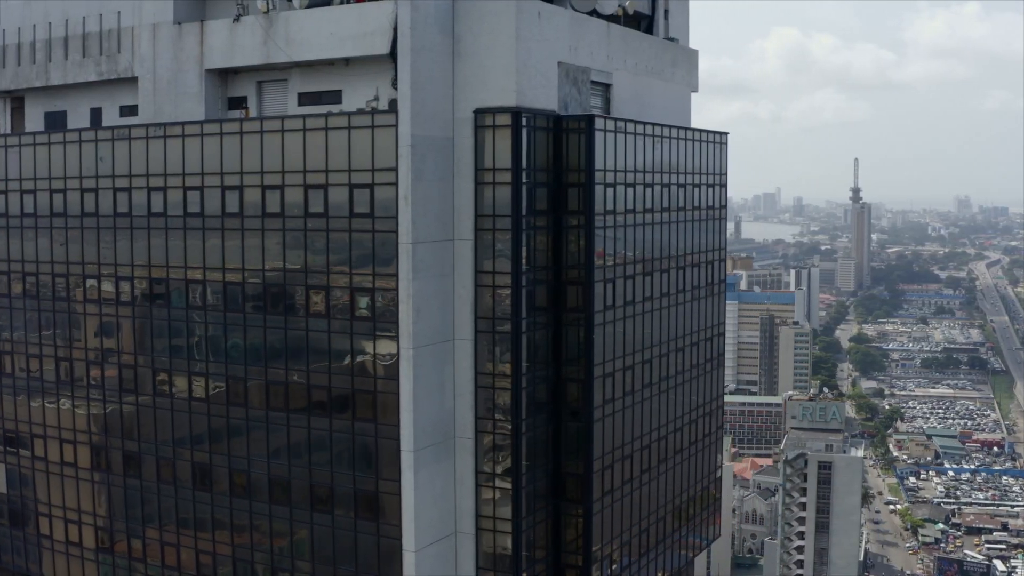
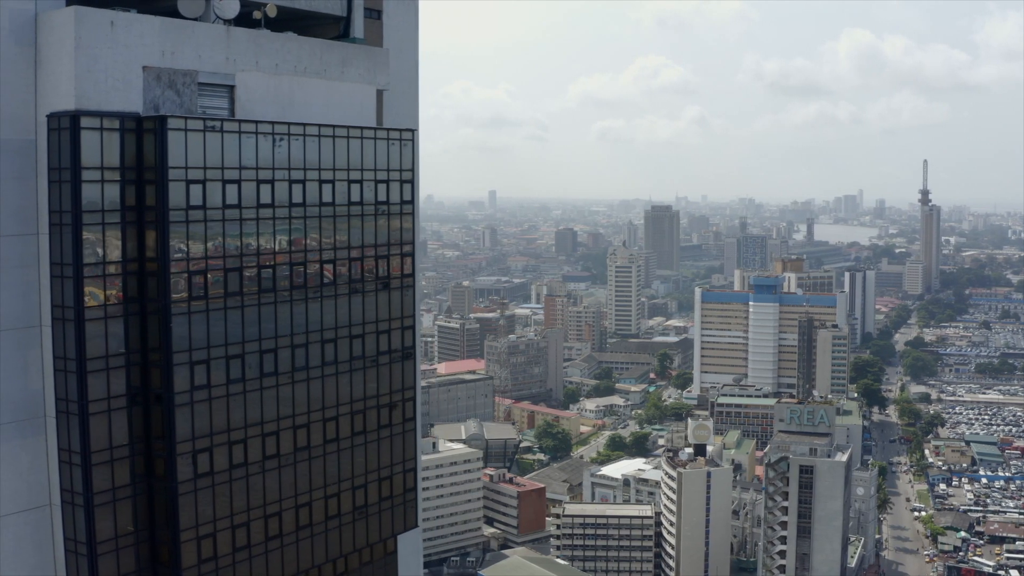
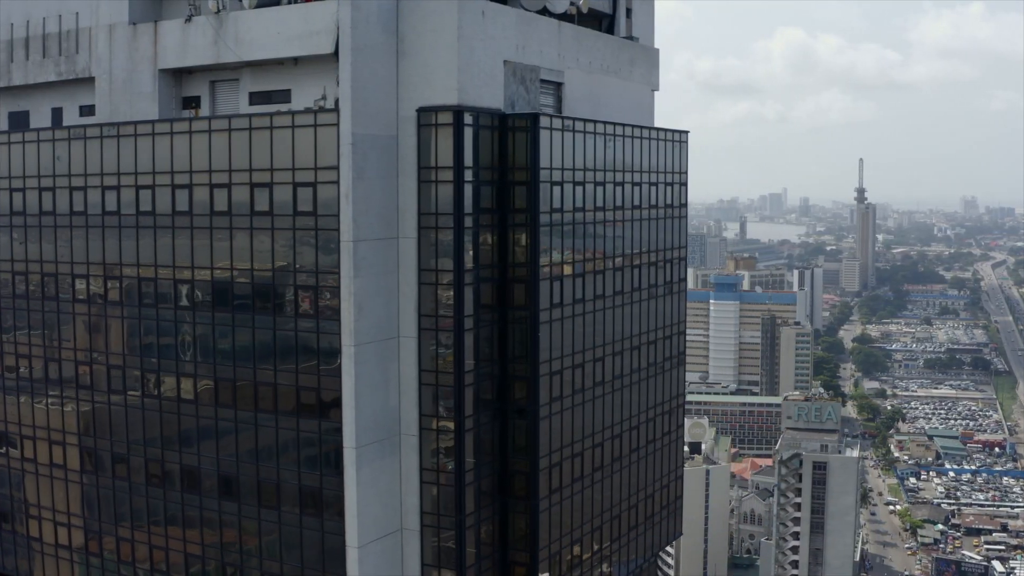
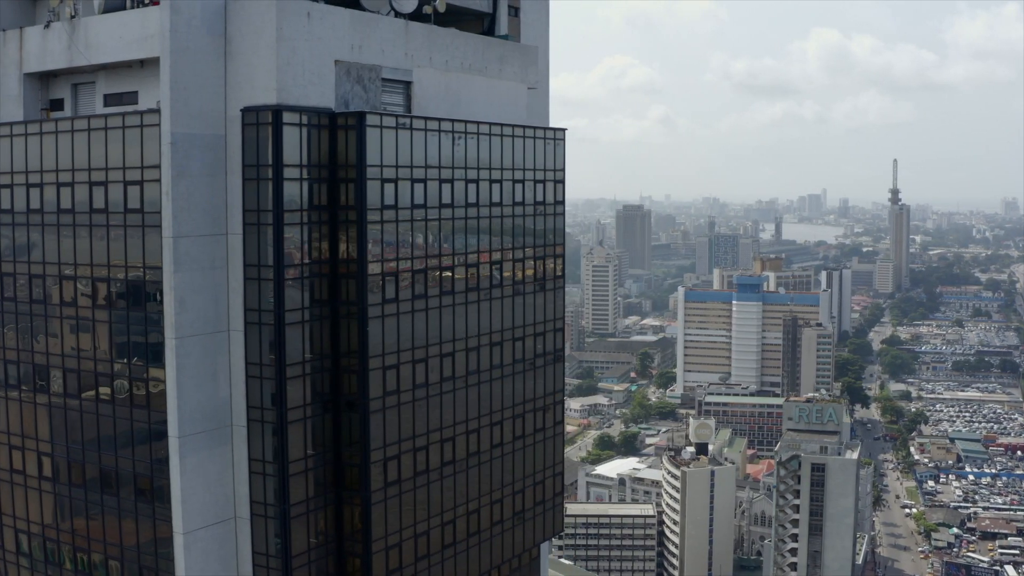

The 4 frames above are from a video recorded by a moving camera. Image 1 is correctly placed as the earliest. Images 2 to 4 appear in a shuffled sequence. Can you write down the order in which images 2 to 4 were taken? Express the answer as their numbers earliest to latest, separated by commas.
3, 4, 2
